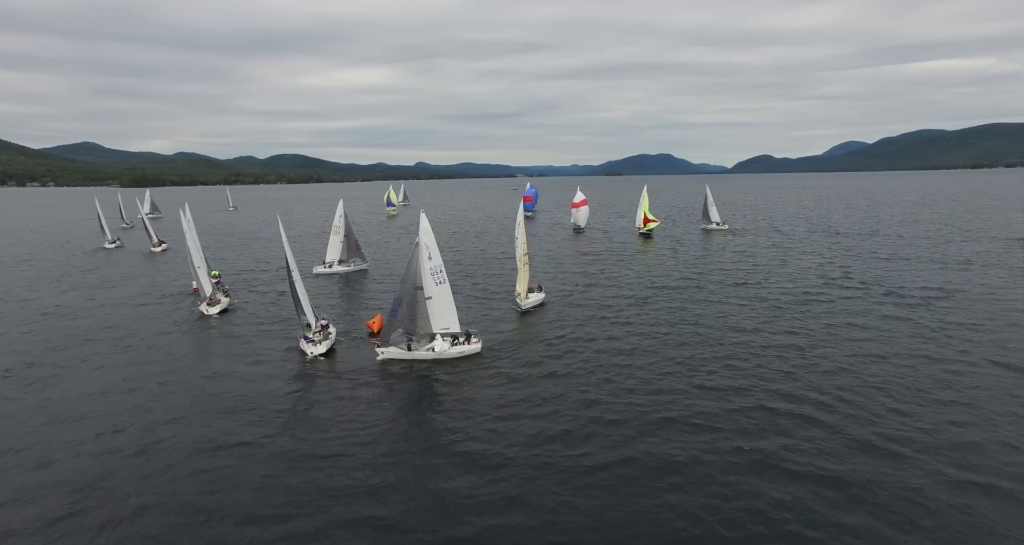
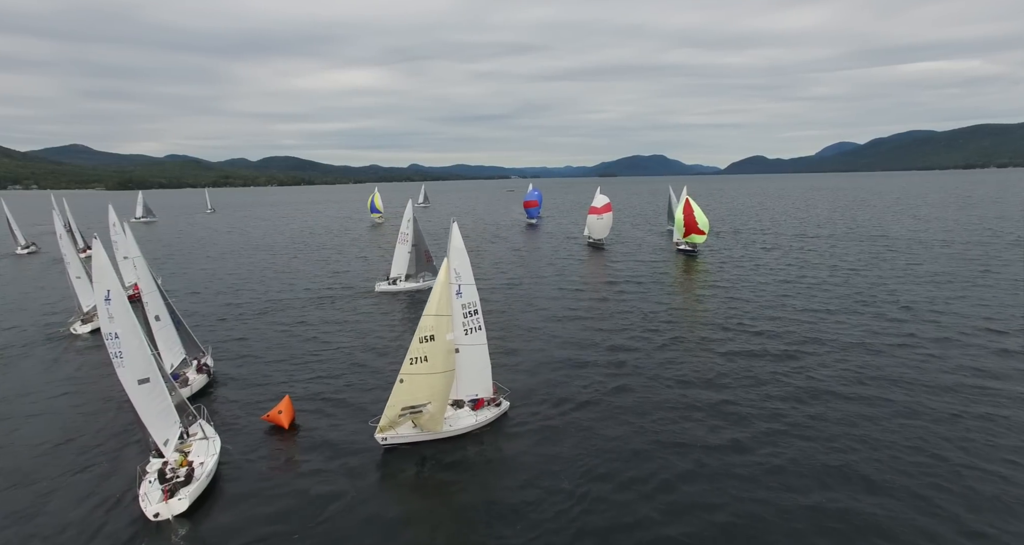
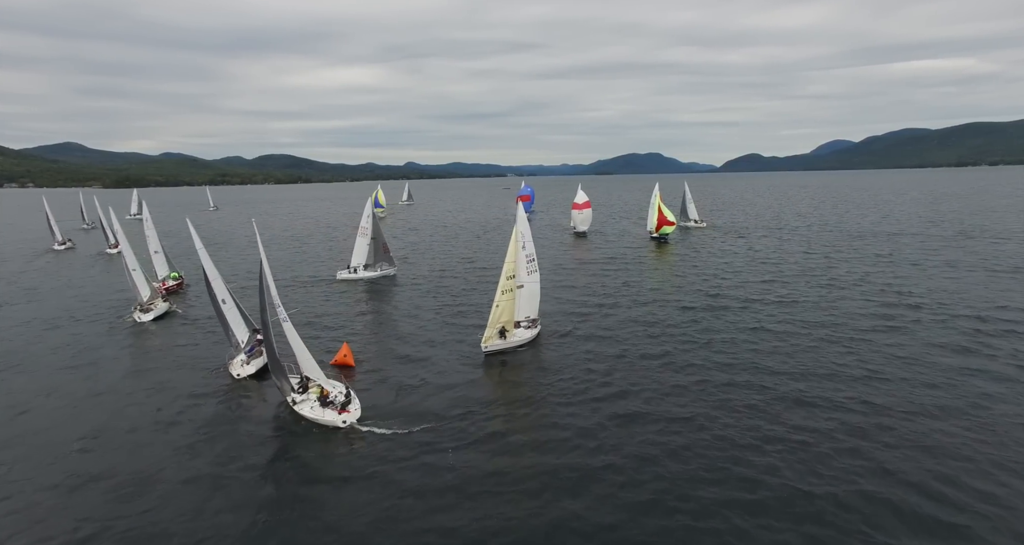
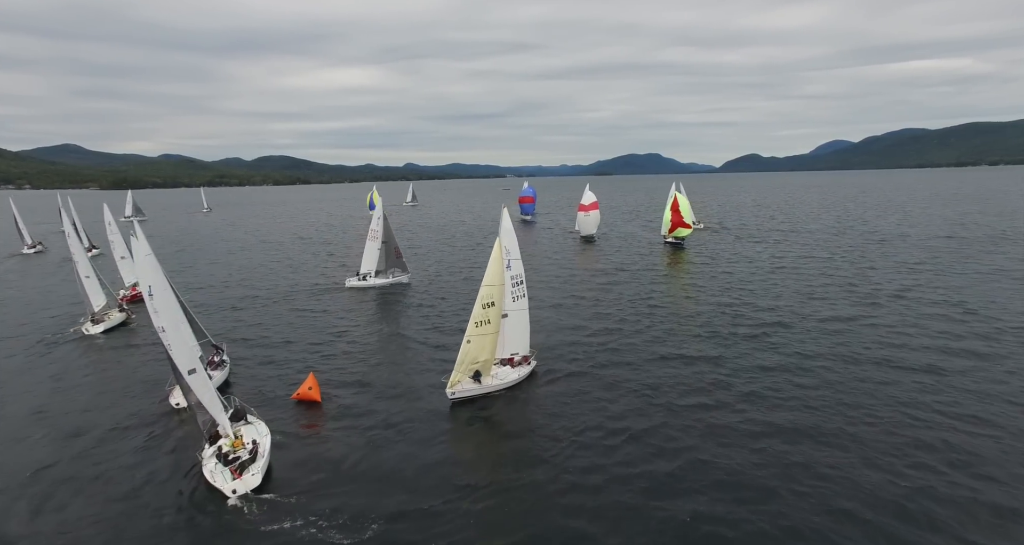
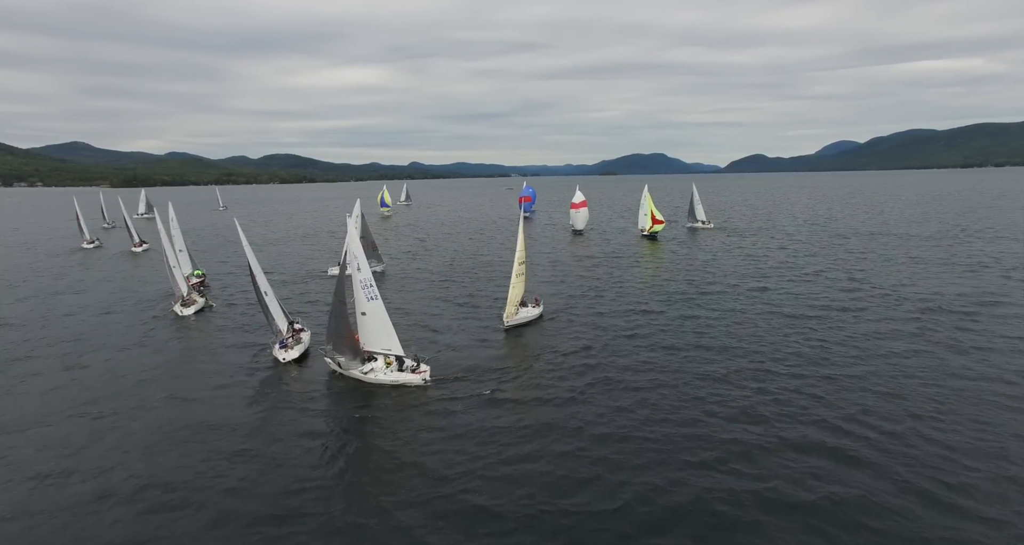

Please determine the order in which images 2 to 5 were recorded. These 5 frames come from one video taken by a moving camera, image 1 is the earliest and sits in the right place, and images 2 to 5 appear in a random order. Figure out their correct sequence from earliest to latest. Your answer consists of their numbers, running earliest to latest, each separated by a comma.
5, 3, 4, 2
